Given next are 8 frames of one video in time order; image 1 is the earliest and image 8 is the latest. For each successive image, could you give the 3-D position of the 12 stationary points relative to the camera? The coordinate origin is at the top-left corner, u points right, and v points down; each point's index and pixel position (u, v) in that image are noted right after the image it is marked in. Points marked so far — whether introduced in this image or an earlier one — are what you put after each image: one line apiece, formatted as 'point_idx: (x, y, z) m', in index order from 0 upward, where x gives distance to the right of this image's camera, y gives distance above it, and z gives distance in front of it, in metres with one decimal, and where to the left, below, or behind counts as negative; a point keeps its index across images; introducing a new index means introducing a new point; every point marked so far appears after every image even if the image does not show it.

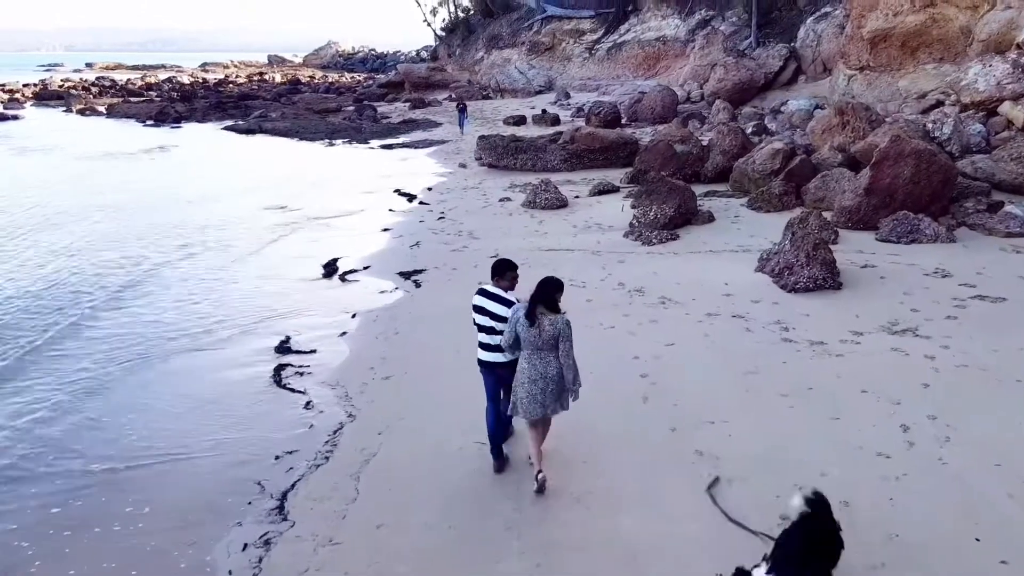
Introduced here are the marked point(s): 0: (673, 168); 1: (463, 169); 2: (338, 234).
0: (+2.9, +2.2, +13.6) m
1: (-1.1, +2.7, +17.1) m
2: (-2.7, +0.9, +11.8) m
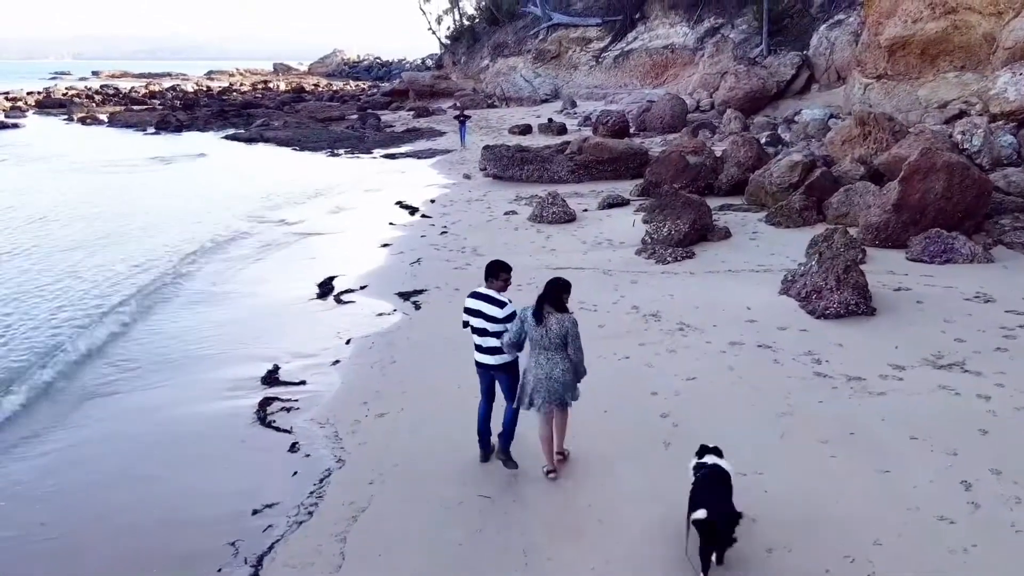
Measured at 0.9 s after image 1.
0: (+3.0, +1.9, +13.1) m
1: (-1.0, +2.4, +16.6) m
2: (-2.7, +0.6, +11.3) m
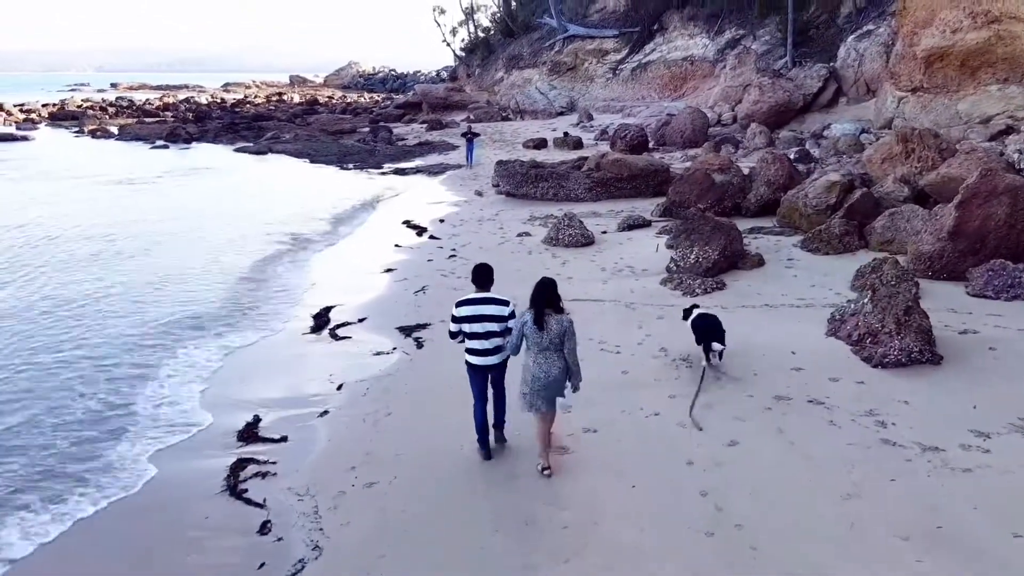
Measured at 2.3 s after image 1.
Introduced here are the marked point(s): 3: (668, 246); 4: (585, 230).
0: (+3.3, +1.5, +12.2) m
1: (-0.7, +1.9, +15.8) m
2: (-2.5, +0.2, +10.5) m
3: (+2.1, +0.5, +10.0) m
4: (+1.1, +0.9, +11.2) m
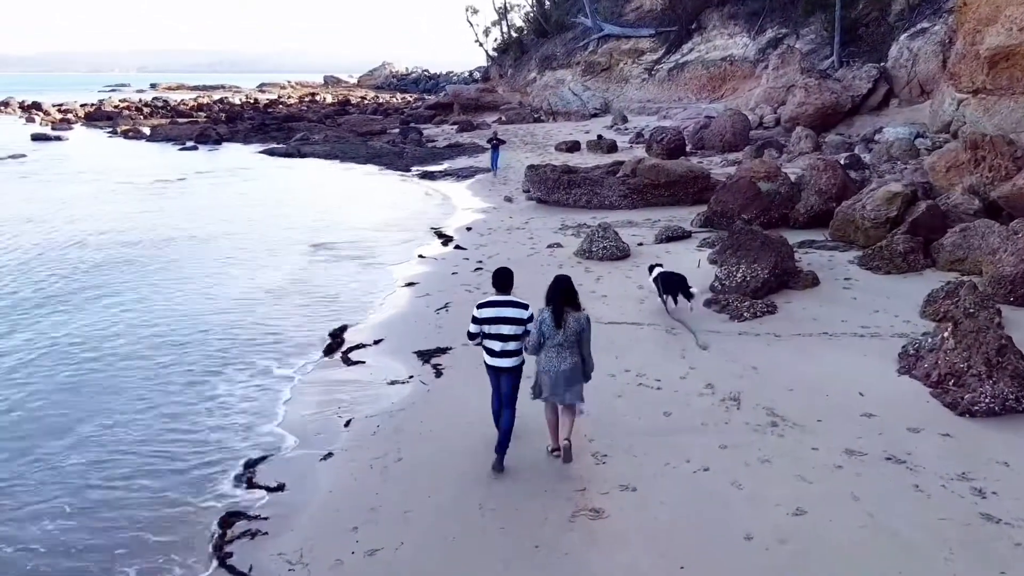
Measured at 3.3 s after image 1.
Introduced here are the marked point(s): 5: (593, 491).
0: (+3.7, +1.2, +11.4) m
1: (-0.1, +1.7, +15.1) m
2: (-2.1, 0.0, +9.9) m
3: (+2.5, +0.2, +9.2) m
4: (+1.5, +0.6, +10.4) m
5: (+0.5, -1.3, +4.6) m
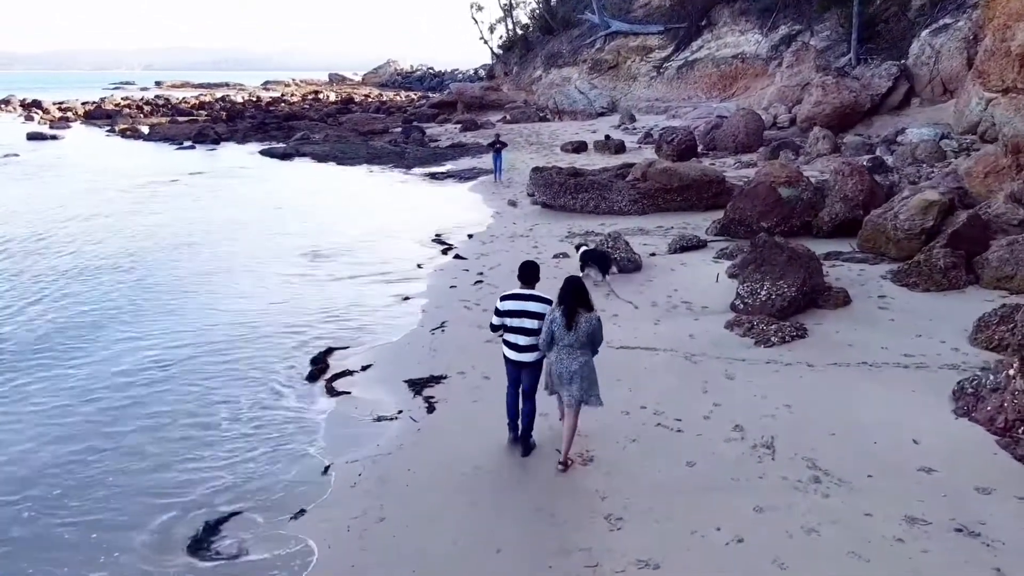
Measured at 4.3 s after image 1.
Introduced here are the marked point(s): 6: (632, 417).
0: (+3.8, +1.0, +10.6) m
1: (0.0, +1.5, +14.4) m
2: (-2.0, -0.2, +9.2) m
3: (+2.5, 0.0, +8.4) m
4: (+1.6, +0.5, +9.7) m
5: (+0.5, -1.5, +3.9) m
6: (+0.9, -1.0, +5.5) m
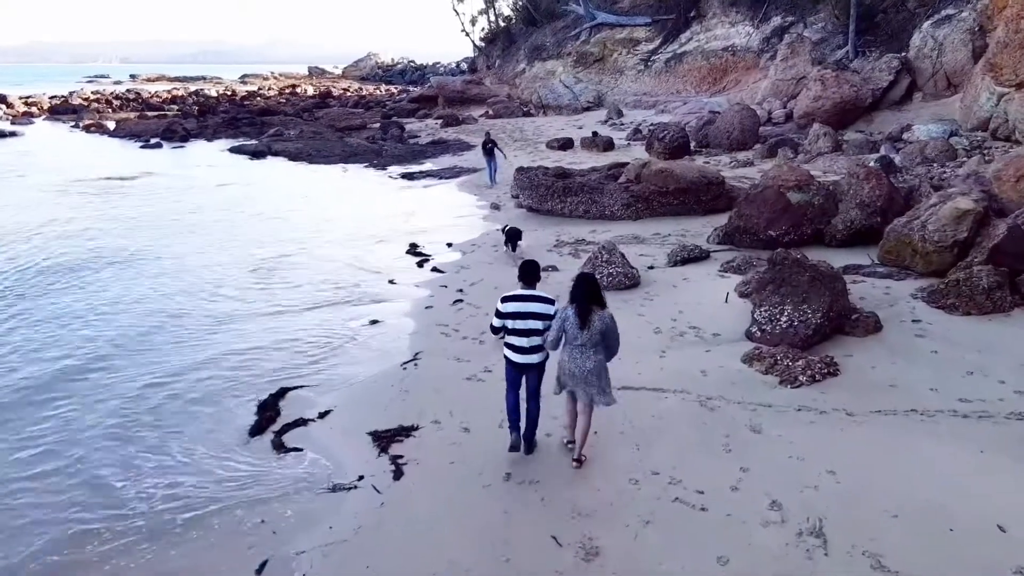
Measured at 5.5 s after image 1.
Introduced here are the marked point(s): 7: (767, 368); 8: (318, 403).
0: (+3.6, +0.8, +9.7) m
1: (-0.3, +1.3, +13.3) m
2: (-2.2, -0.4, +8.1) m
3: (+2.3, -0.2, +7.4) m
4: (+1.4, +0.2, +8.7) m
5: (+0.4, -1.7, +2.9) m
6: (+0.8, -1.2, +4.5) m
7: (+2.1, -0.6, +6.0) m
8: (-1.6, -1.0, +6.2) m
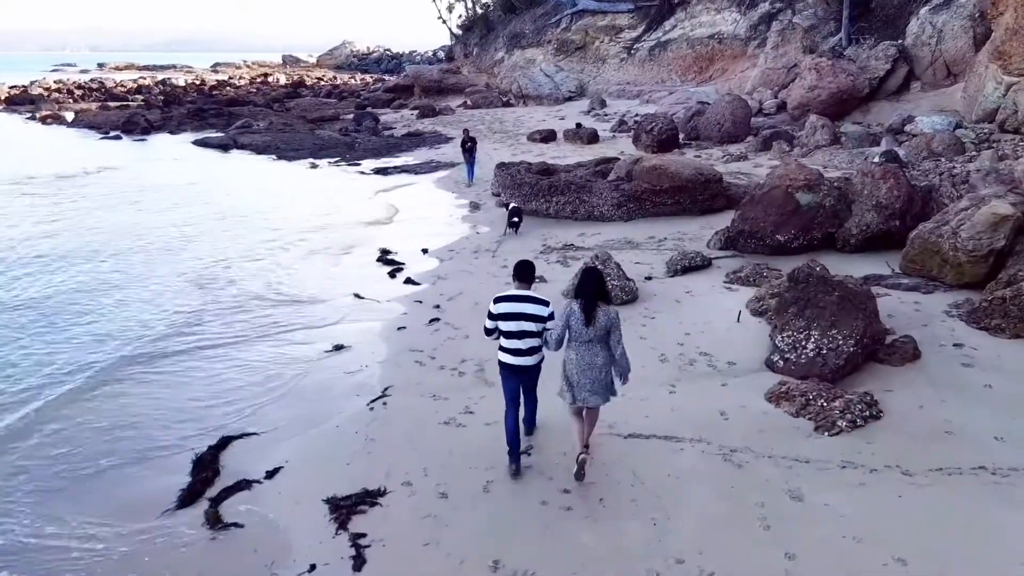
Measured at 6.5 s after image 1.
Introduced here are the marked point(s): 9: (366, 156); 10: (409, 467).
0: (+3.4, +0.7, +8.8) m
1: (-0.6, +1.2, +12.4) m
2: (-2.4, -0.6, +7.1) m
3: (+2.2, -0.3, +6.6) m
4: (+1.2, +0.1, +7.7) m
5: (+0.4, -2.0, +2.0) m
6: (+0.8, -1.4, +3.6) m
7: (+2.0, -0.8, +5.1) m
8: (-1.7, -1.2, +5.2) m
9: (-3.9, +3.5, +19.9) m
10: (-0.7, -1.2, +4.8) m
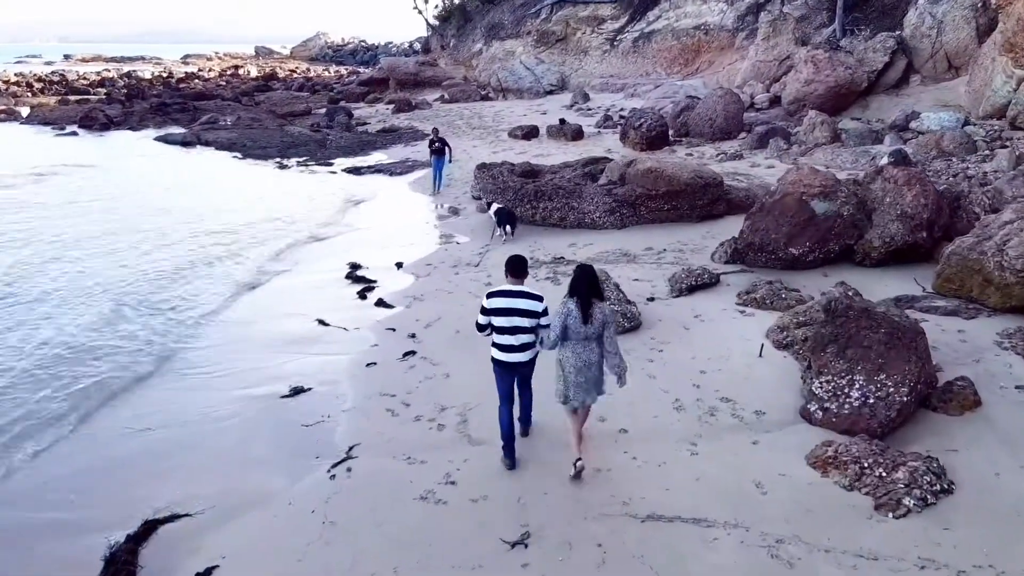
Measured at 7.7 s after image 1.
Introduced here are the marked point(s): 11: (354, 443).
0: (+3.2, +0.5, +7.9) m
1: (-0.9, +1.0, +11.4) m
2: (-2.5, -0.9, +6.1) m
3: (+2.1, -0.6, +5.6) m
4: (+1.1, -0.2, +6.8) m
5: (+0.5, -2.3, +1.0) m
6: (+0.8, -1.7, +2.7) m
7: (+1.9, -1.1, +4.2) m
8: (-1.8, -1.5, +4.2) m
9: (-4.4, +3.4, +18.8) m
10: (-0.7, -1.5, +3.8) m
11: (-1.1, -1.1, +5.2) m
